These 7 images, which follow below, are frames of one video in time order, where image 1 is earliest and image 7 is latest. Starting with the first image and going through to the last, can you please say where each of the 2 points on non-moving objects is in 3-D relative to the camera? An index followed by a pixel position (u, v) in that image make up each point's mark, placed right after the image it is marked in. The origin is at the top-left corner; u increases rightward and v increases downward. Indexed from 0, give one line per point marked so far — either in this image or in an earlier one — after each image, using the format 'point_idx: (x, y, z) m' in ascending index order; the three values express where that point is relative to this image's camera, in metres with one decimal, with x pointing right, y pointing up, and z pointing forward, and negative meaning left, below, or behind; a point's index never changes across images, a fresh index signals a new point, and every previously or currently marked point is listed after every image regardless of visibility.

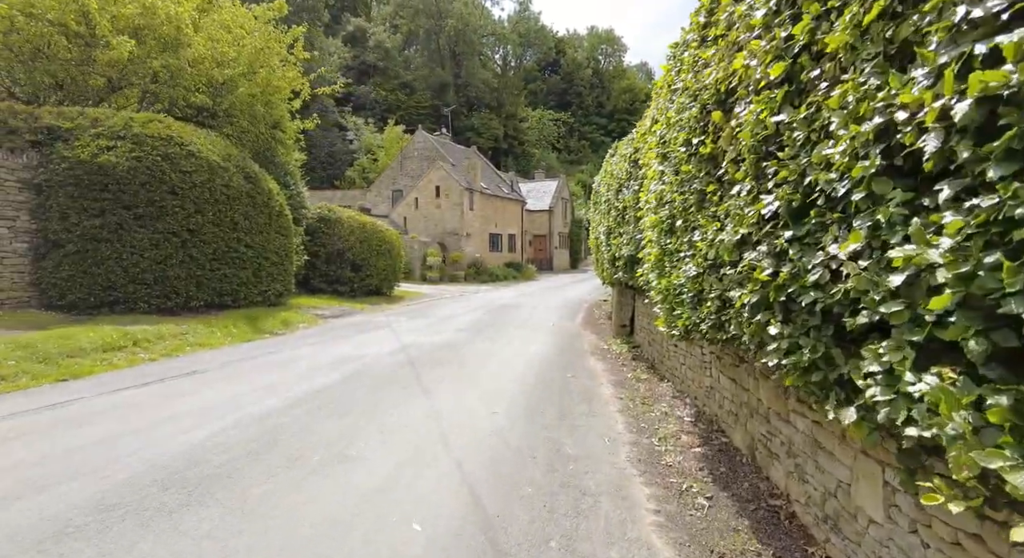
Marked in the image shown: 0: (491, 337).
0: (-0.4, -1.2, +12.6) m
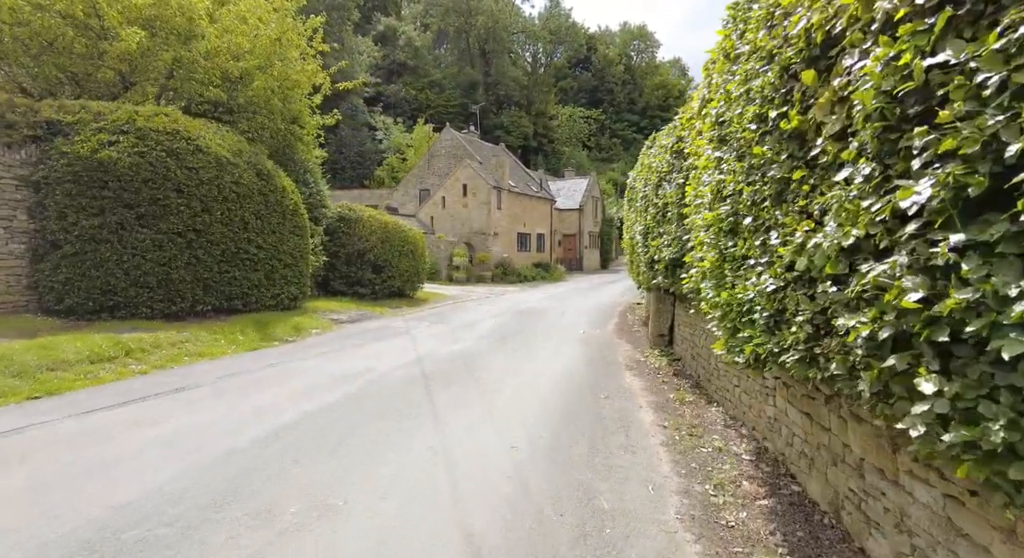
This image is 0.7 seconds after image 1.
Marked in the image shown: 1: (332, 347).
0: (0.0, -1.3, +11.6) m
1: (-3.2, -1.2, +11.3) m
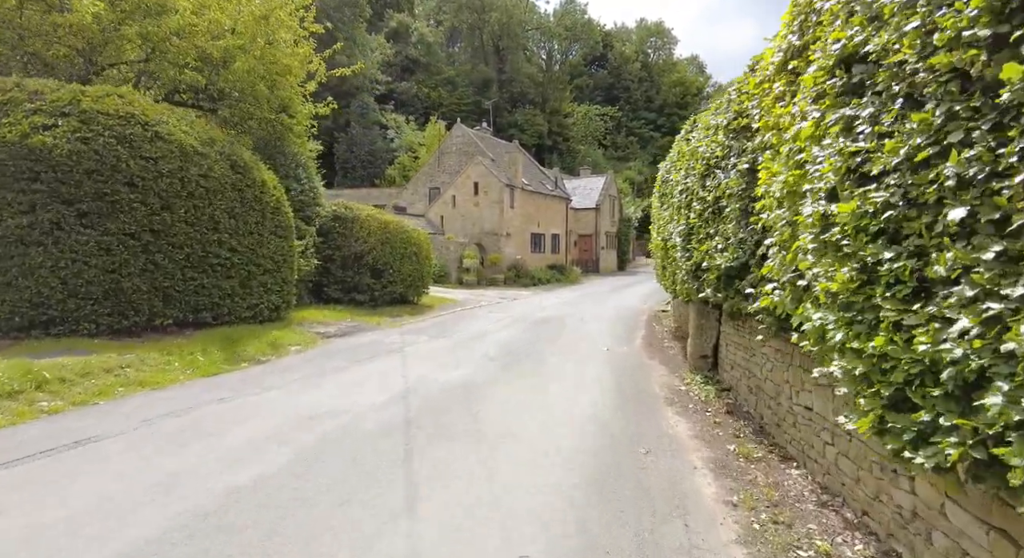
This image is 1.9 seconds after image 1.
0: (+0.2, -1.4, +9.7) m
1: (-3.1, -1.4, +9.5) m
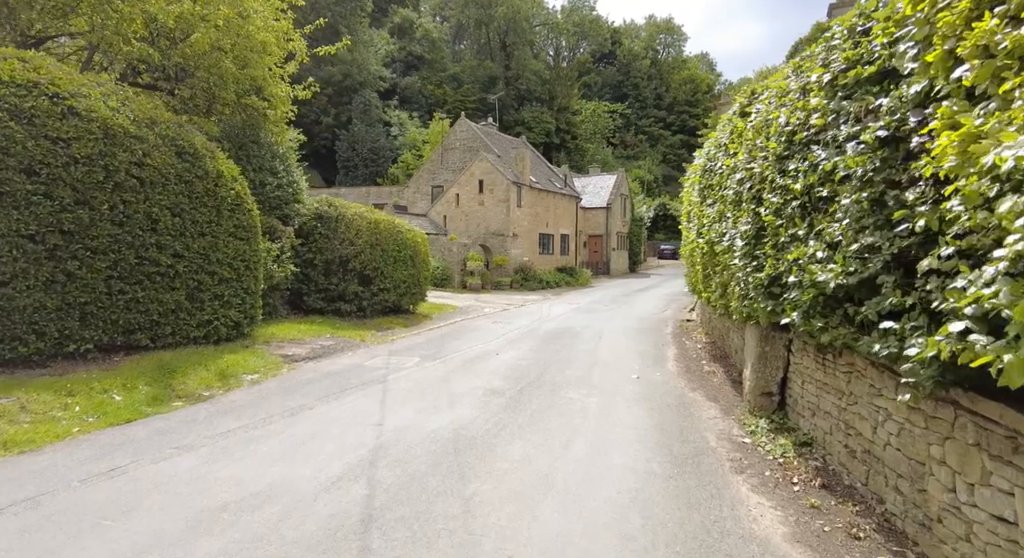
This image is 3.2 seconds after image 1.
0: (+0.3, -1.6, +7.5) m
1: (-3.0, -1.6, +7.3) m
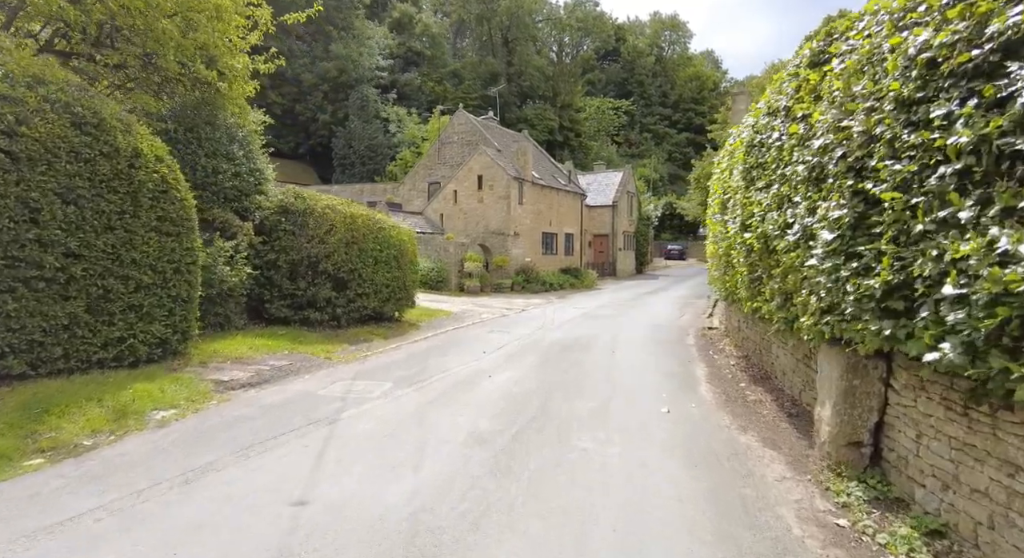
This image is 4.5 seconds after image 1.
0: (+0.3, -1.7, +5.3) m
1: (-3.0, -1.6, +5.1) m
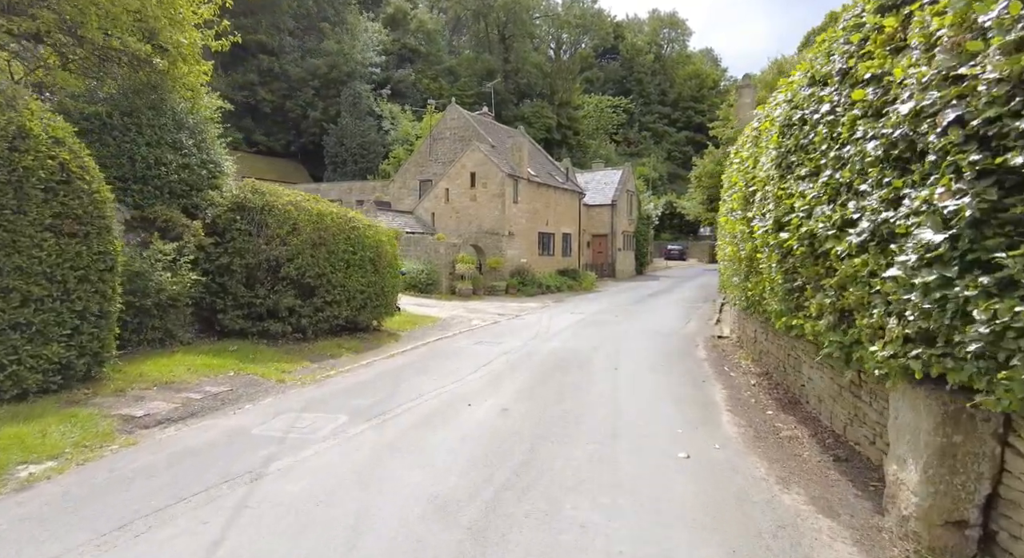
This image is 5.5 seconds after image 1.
0: (+0.1, -1.8, +3.7) m
1: (-3.2, -1.8, +3.5) m
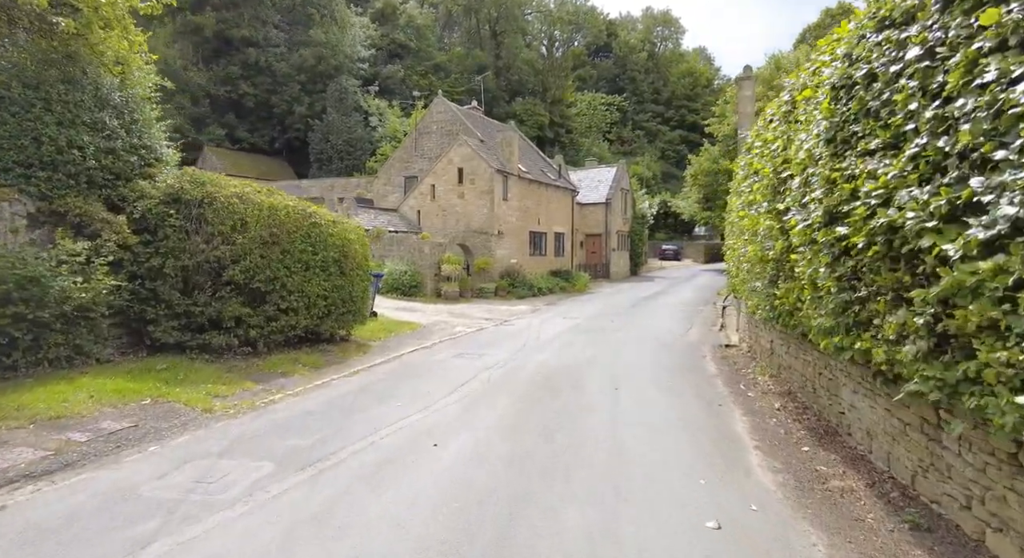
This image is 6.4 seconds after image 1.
0: (-0.1, -1.9, +2.0) m
1: (-3.4, -1.8, +1.8) m
